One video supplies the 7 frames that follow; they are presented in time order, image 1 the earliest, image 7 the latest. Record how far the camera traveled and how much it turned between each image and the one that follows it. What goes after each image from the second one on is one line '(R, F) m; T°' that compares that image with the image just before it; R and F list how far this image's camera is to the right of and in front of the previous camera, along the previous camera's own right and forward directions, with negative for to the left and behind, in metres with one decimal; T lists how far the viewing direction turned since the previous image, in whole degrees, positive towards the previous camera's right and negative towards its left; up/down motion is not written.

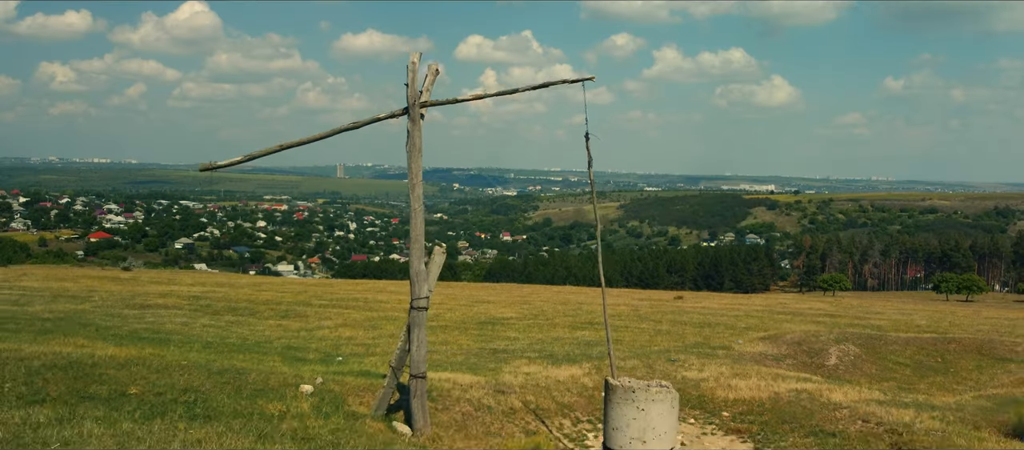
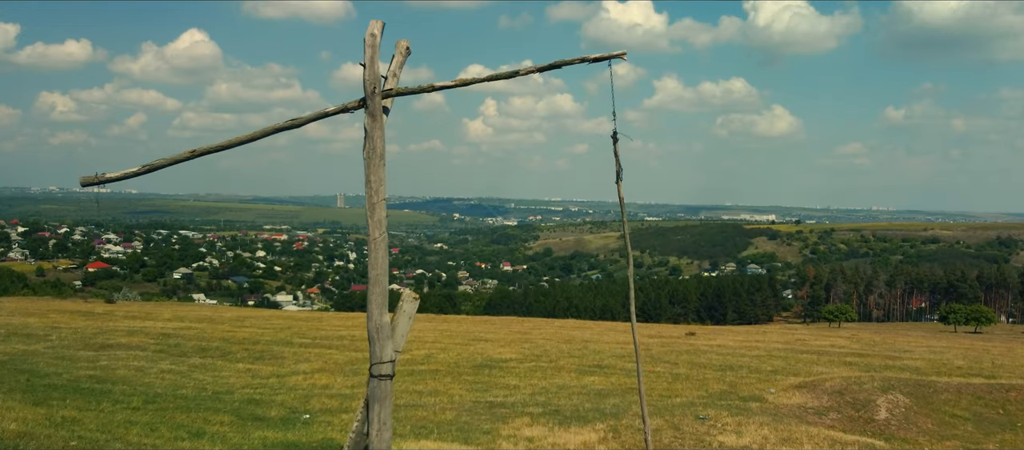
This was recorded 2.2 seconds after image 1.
(0.0, +2.3) m; 0°
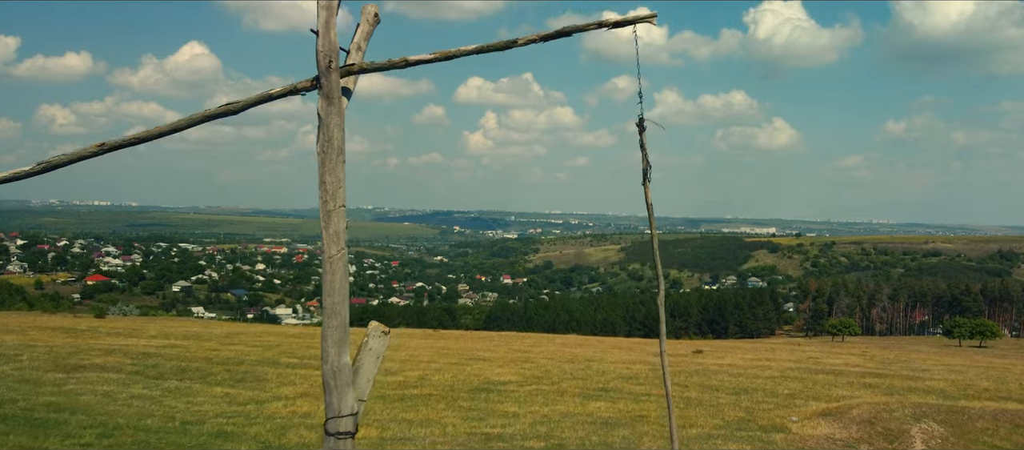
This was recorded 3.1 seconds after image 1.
(0.0, +1.4) m; 0°
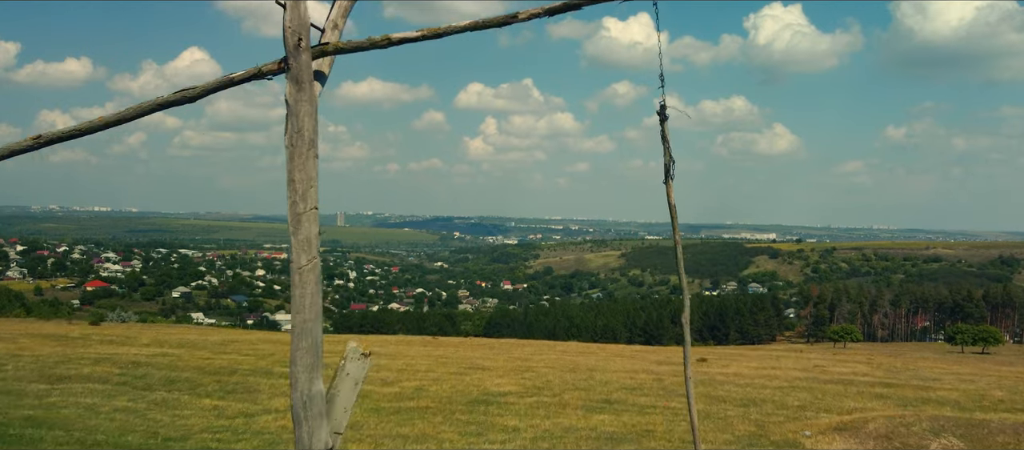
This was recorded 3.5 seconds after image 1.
(0.0, +0.7) m; 0°
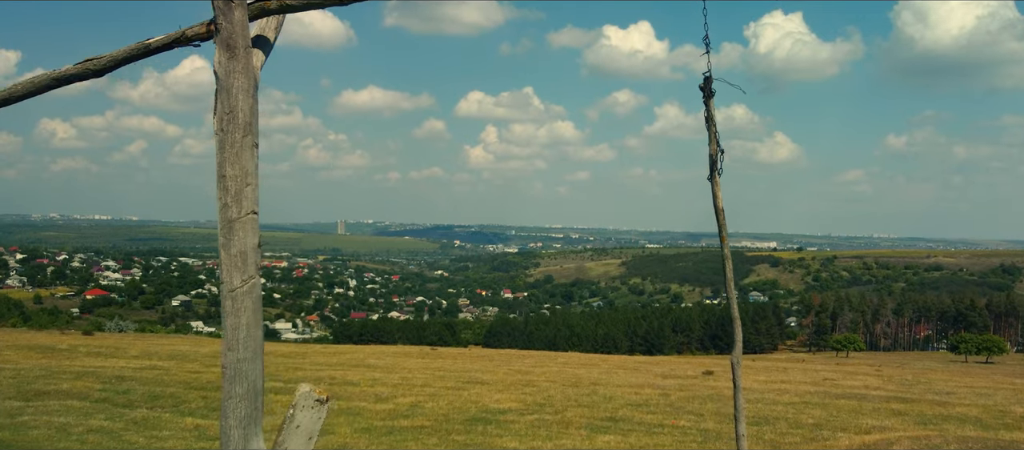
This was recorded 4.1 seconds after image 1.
(0.0, +0.9) m; 0°
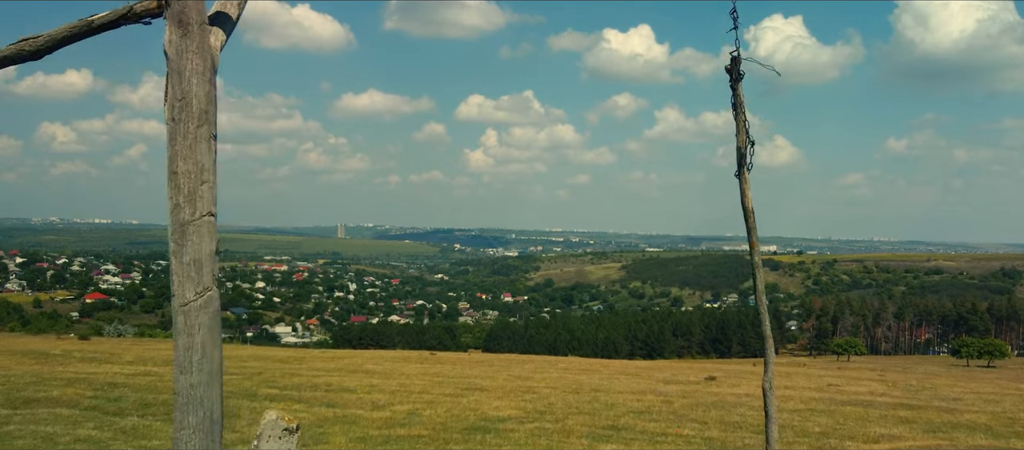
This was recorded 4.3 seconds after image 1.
(0.0, +0.4) m; 0°
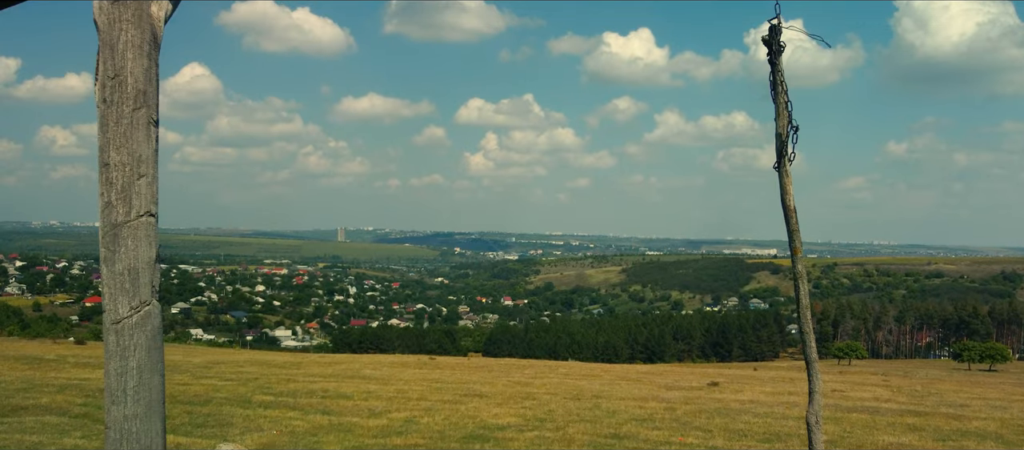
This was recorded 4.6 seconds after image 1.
(0.0, +0.4) m; 0°
